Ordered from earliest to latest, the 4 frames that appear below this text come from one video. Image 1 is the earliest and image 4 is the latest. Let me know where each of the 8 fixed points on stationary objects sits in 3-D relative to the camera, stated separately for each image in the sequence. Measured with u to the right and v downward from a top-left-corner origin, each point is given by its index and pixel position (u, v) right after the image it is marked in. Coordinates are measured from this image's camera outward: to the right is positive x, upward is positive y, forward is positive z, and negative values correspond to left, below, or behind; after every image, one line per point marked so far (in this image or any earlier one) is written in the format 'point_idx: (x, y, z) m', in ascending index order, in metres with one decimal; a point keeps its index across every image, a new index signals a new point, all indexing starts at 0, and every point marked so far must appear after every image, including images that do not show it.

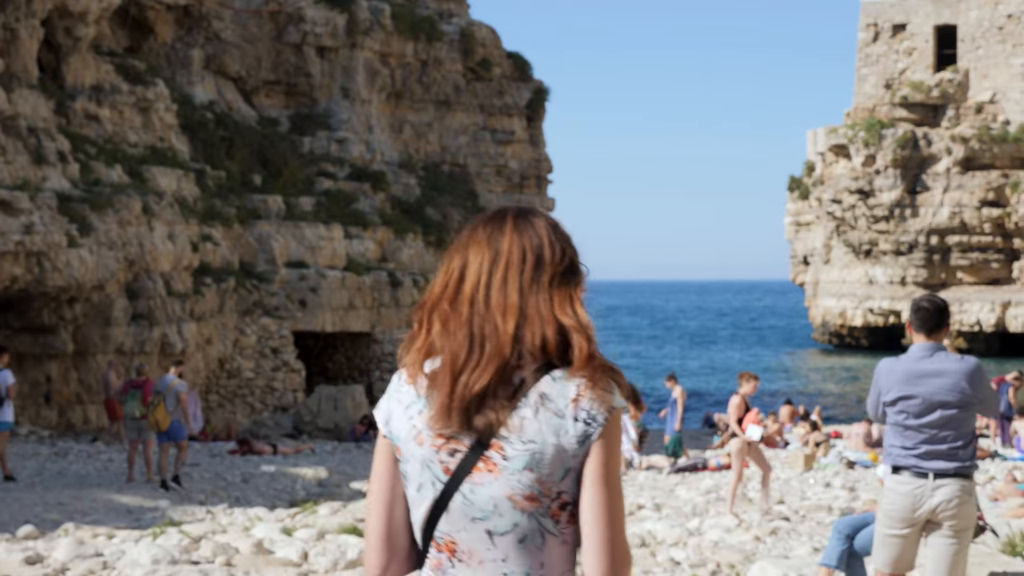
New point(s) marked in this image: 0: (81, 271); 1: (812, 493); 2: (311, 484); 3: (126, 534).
0: (-6.2, +0.2, +19.1) m
1: (+2.9, -2.0, +12.6) m
2: (-2.2, -2.2, +14.5) m
3: (-2.7, -1.7, +9.3) m
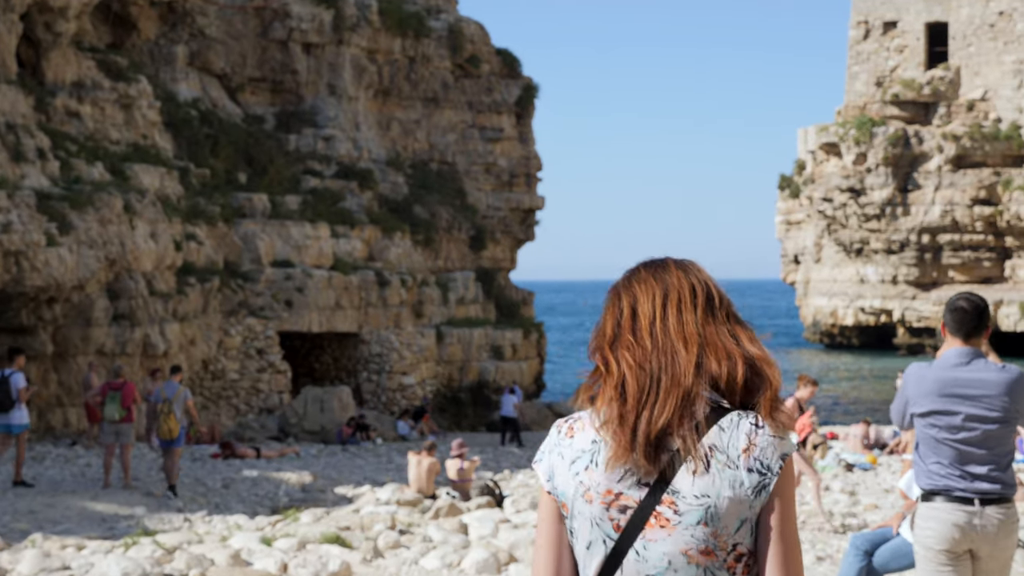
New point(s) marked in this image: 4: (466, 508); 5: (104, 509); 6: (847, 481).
0: (-6.4, +0.3, +18.6) m
1: (+2.8, -1.9, +12.2) m
2: (-2.3, -2.2, +14.1) m
3: (-2.8, -1.7, +8.9) m
4: (-0.4, -1.9, +11.5) m
5: (-3.4, -1.8, +10.9) m
6: (+3.4, -2.0, +13.5) m
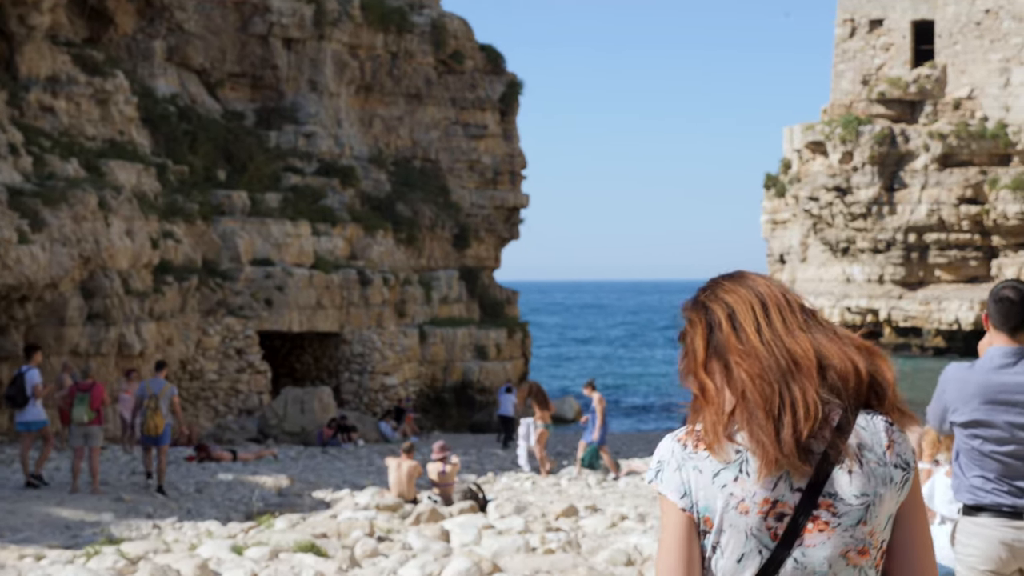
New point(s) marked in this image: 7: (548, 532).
0: (-6.6, +0.3, +18.1) m
1: (+2.6, -1.9, +11.8) m
2: (-2.5, -2.1, +13.6) m
3: (-2.9, -1.7, +8.5) m
4: (-0.5, -1.9, +11.1) m
5: (-3.5, -1.8, +10.5) m
6: (+3.3, -2.0, +13.1) m
7: (+0.3, -1.8, +9.7) m
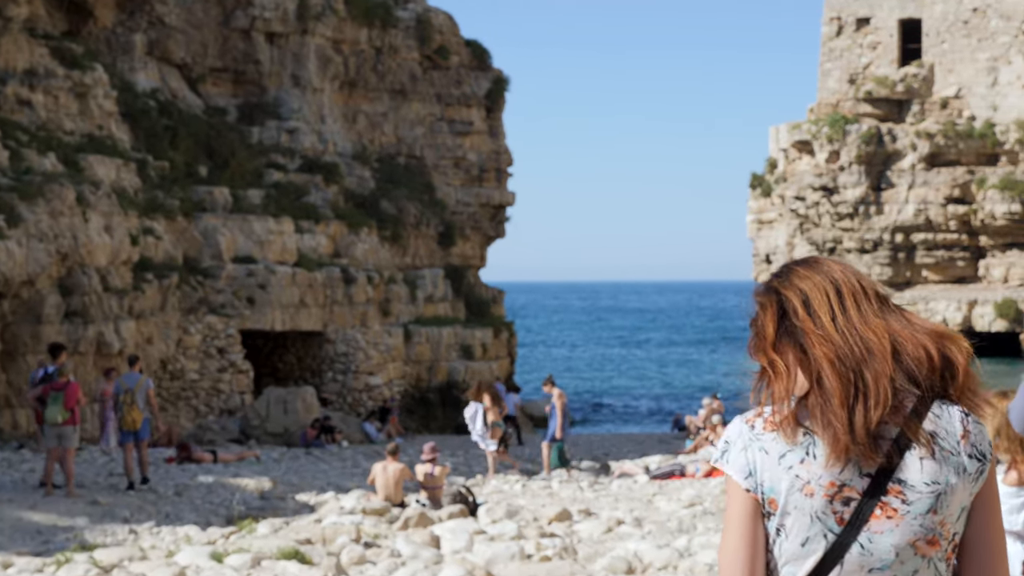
0: (-6.8, +0.3, +17.7) m
1: (+2.5, -1.9, +11.5) m
2: (-2.6, -2.1, +13.2) m
3: (-2.9, -1.7, +8.0) m
4: (-0.6, -1.9, +10.7) m
5: (-3.6, -1.8, +10.1) m
6: (+3.2, -1.9, +12.8) m
7: (+0.2, -1.8, +9.3) m
